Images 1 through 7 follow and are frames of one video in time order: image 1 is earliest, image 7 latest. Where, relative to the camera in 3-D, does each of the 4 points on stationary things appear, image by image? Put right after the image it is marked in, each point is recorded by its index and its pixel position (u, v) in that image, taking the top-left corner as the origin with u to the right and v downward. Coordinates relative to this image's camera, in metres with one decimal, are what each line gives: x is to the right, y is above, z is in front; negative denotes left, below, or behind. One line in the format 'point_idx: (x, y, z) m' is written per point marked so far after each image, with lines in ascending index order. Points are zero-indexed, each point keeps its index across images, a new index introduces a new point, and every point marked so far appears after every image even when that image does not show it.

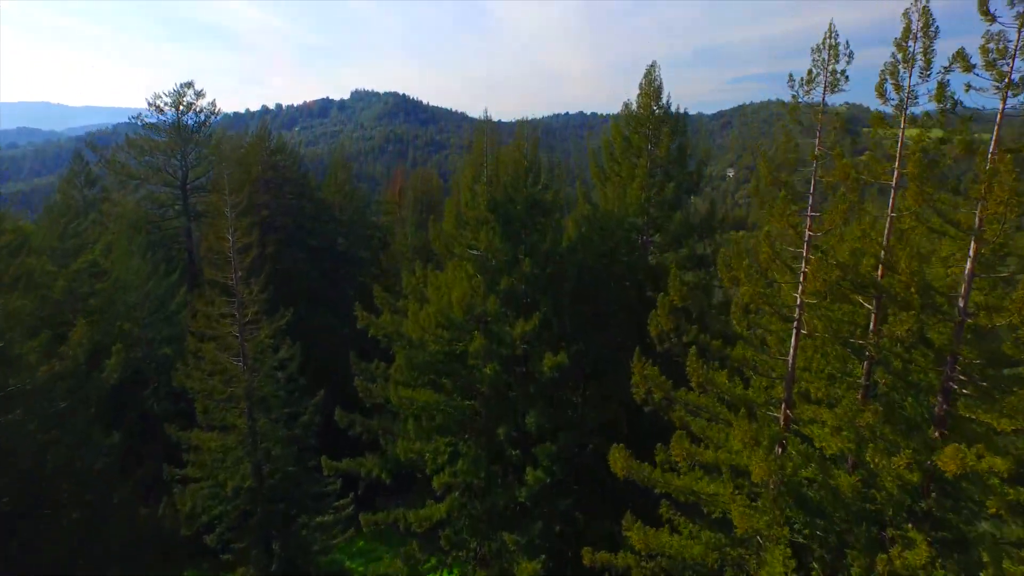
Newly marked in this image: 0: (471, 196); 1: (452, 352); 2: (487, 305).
0: (-0.7, +1.4, +9.7) m
1: (-1.0, -1.0, +9.4) m
2: (-0.4, -0.3, +8.9) m
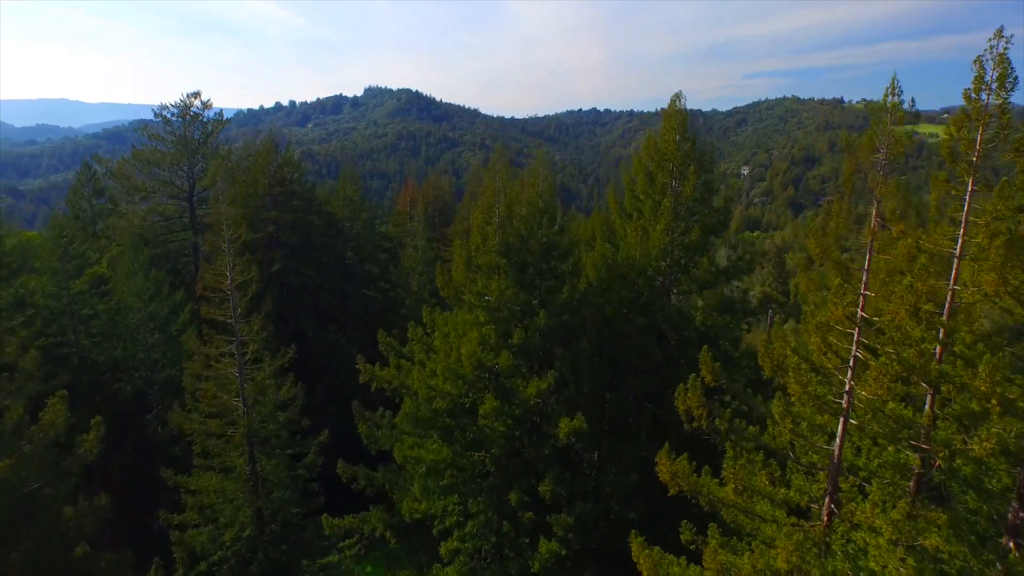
0: (-0.5, +0.7, +9.1) m
1: (-0.8, -1.8, +8.7) m
2: (-0.2, -1.0, +8.2) m
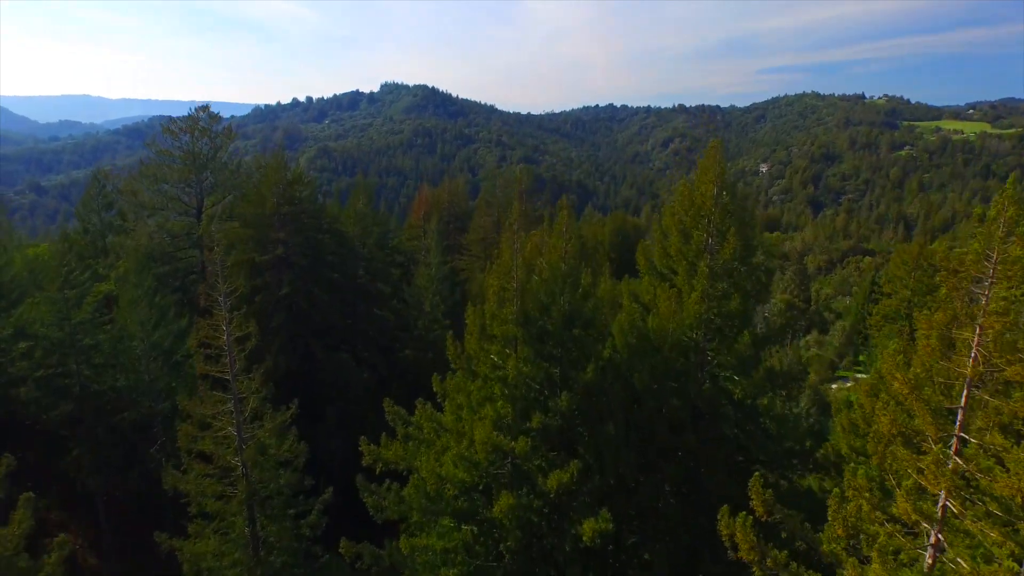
0: (-0.2, -0.3, +8.2) m
1: (-0.5, -2.8, +7.9) m
2: (0.0, -2.0, +7.4) m
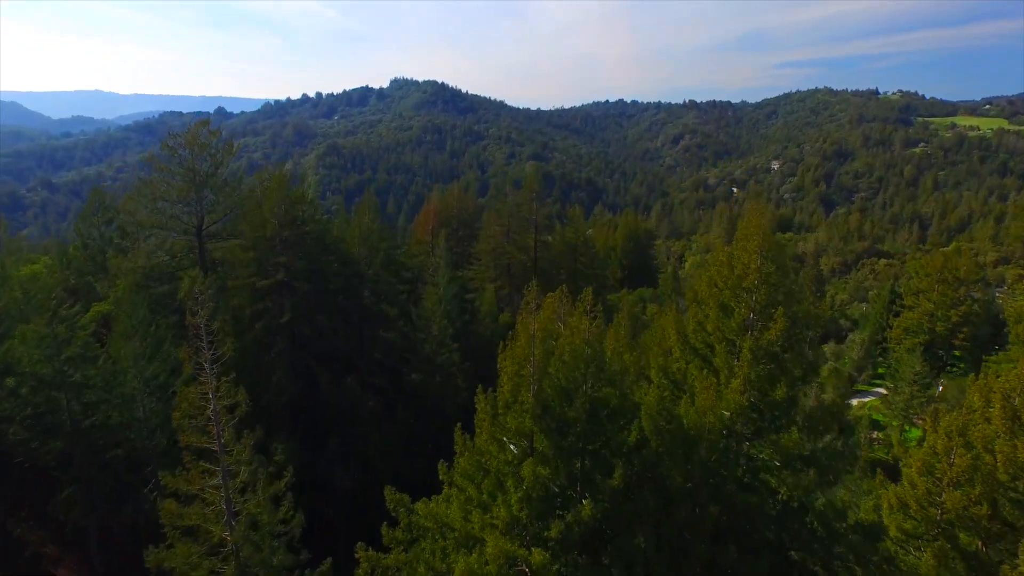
0: (0.0, -1.3, +7.3) m
1: (-0.4, -3.8, +7.0) m
2: (+0.2, -3.0, +6.4) m
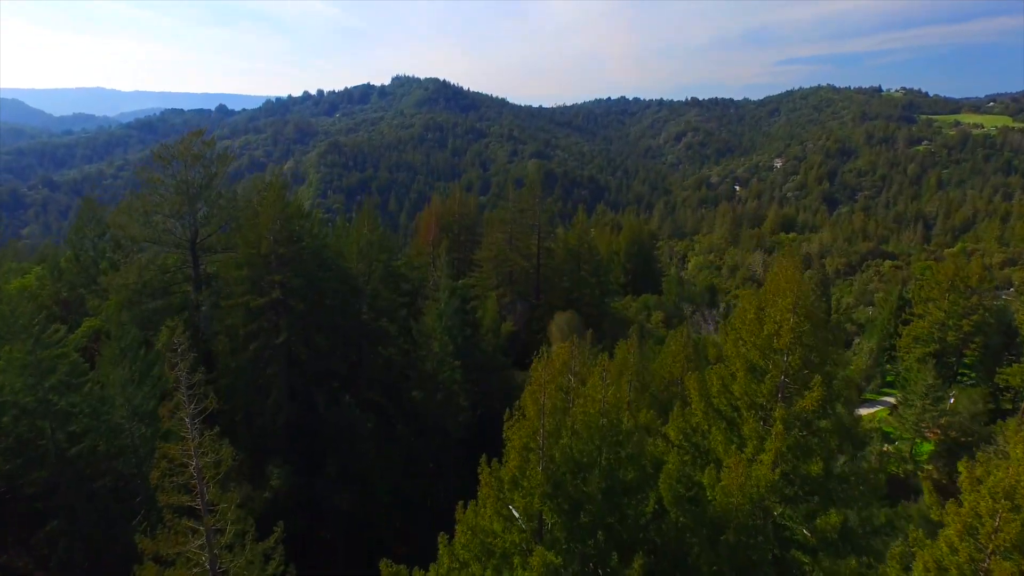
0: (+0.1, -2.0, +6.6) m
1: (-0.3, -4.5, +6.3) m
2: (+0.3, -3.7, +5.8) m
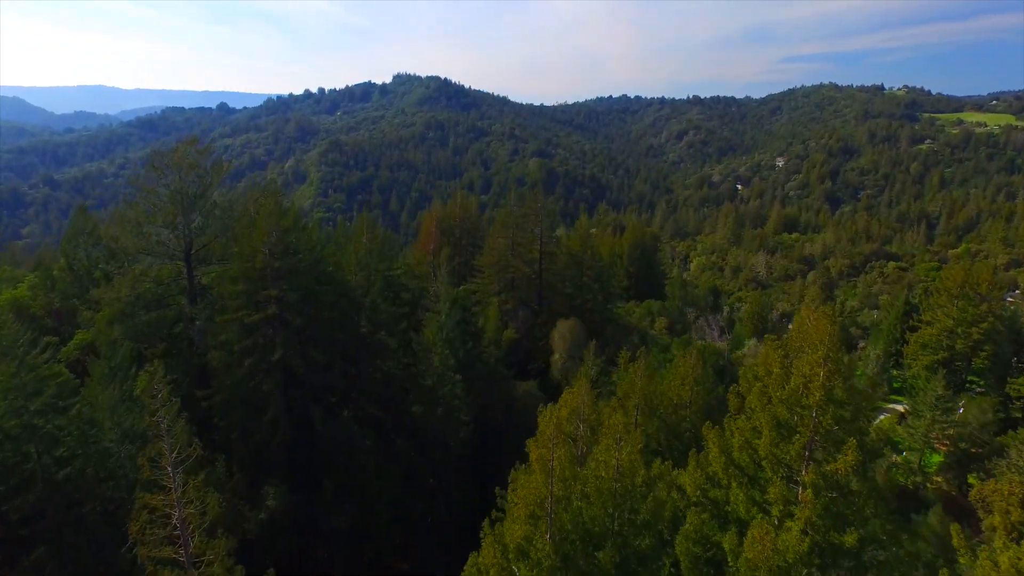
0: (+0.1, -2.5, +6.0) m
1: (-0.2, -5.0, +5.8) m
2: (+0.3, -4.2, +5.2) m
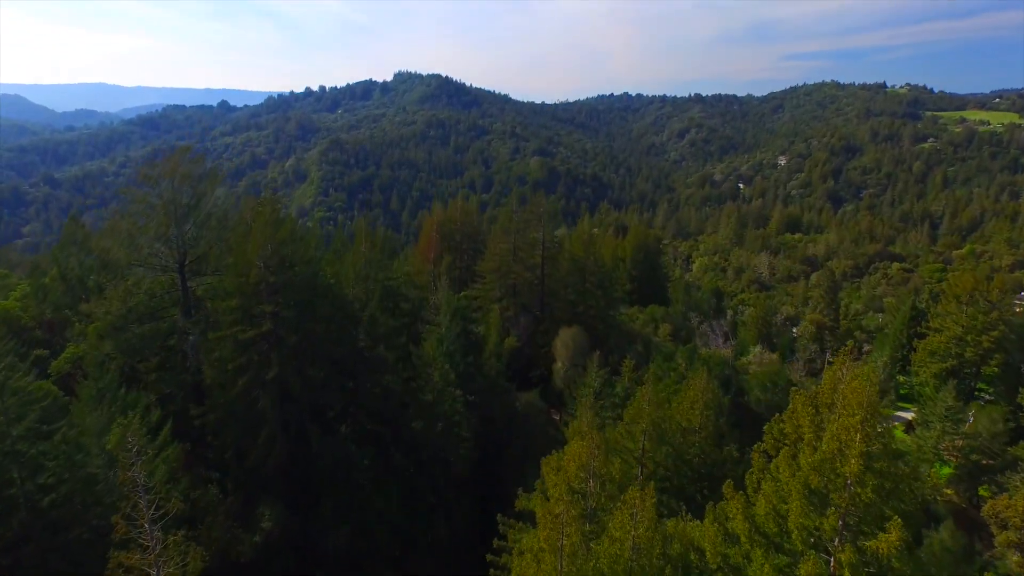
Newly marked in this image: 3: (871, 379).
0: (+0.2, -3.0, +5.4) m
1: (-0.2, -5.5, +5.2) m
2: (+0.4, -4.8, +4.6) m
3: (+3.7, -0.6, +6.5) m
